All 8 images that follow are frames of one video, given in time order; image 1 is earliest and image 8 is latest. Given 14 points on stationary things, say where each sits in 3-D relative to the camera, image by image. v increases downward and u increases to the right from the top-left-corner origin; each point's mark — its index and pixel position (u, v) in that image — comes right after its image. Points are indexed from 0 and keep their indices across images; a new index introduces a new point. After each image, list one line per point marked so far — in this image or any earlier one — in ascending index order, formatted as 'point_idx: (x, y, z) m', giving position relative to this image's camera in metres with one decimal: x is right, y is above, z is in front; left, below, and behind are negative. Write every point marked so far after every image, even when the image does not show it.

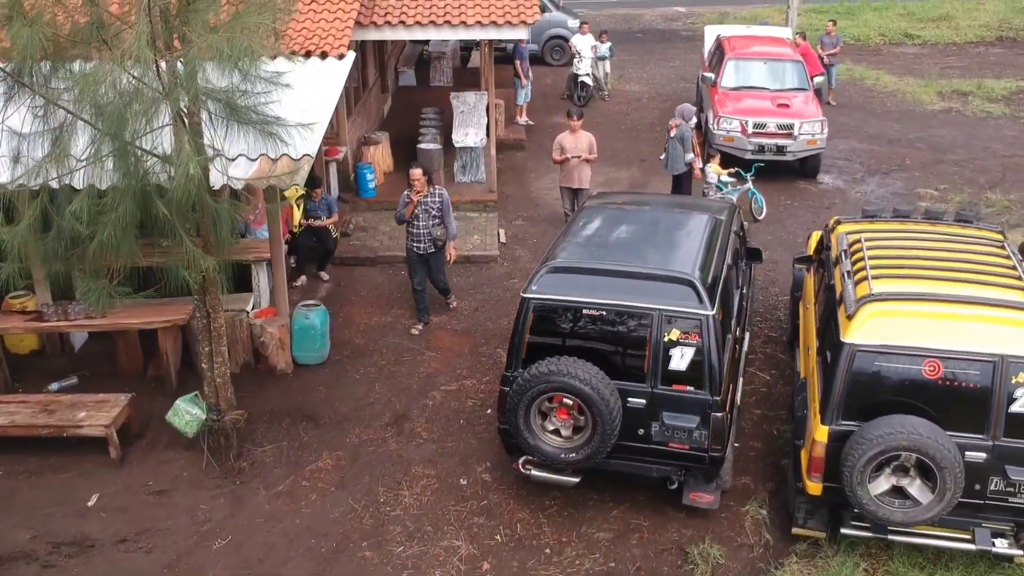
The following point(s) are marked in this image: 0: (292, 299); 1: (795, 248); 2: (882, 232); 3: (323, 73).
0: (-2.2, -0.1, +10.2) m
1: (+3.2, +0.5, +11.6) m
2: (+2.6, +0.4, +7.1) m
3: (-1.8, +1.9, +9.4) m
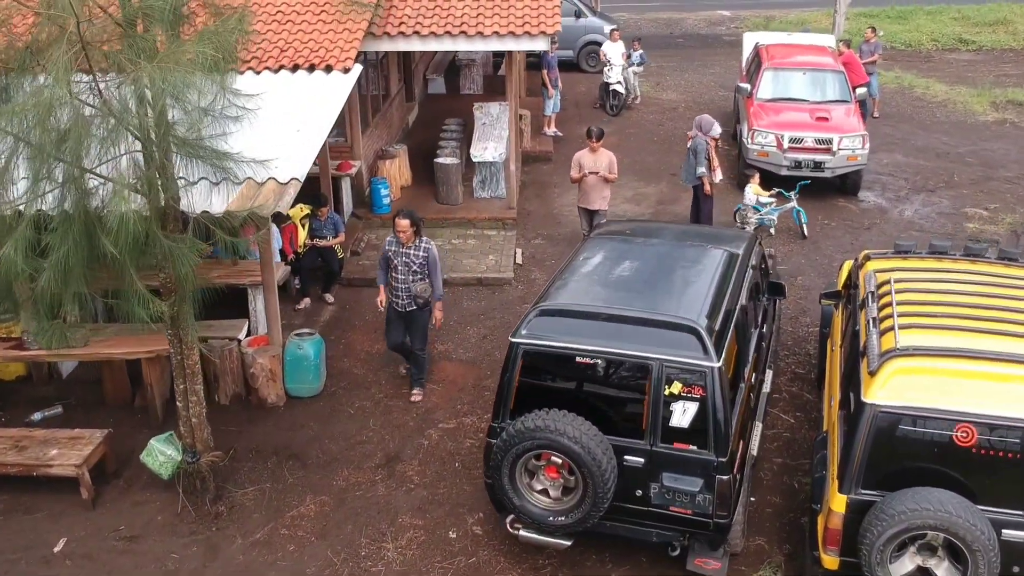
0: (-2.1, -0.3, +9.8) m
1: (+3.4, +0.2, +10.8) m
2: (+2.5, +0.1, +6.4) m
3: (-1.7, +1.6, +8.9) m
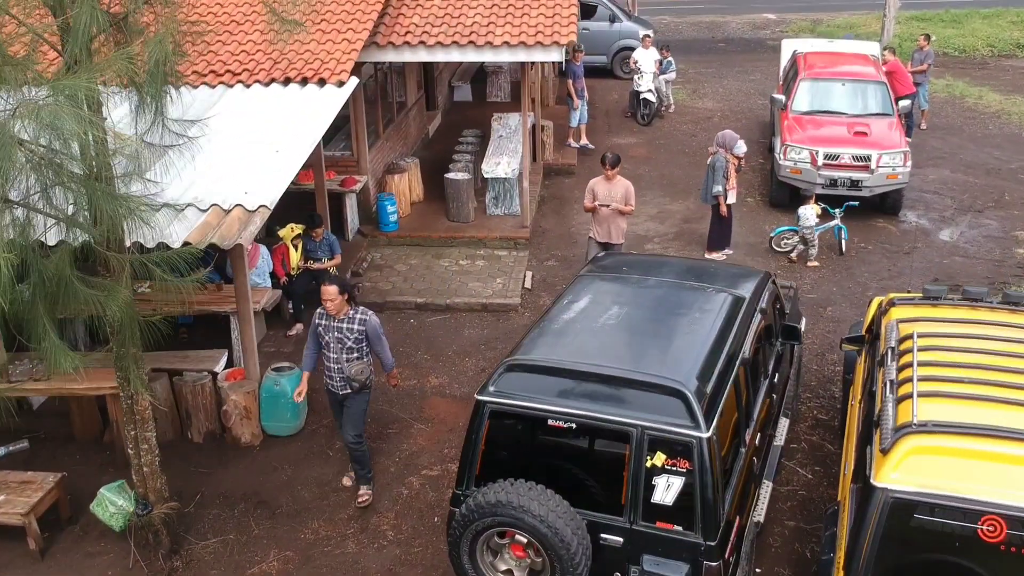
0: (-2.1, -0.6, +9.2) m
1: (+3.5, -0.1, +10.0) m
2: (+2.4, -0.2, +5.6) m
3: (-1.7, +1.4, +8.4) m
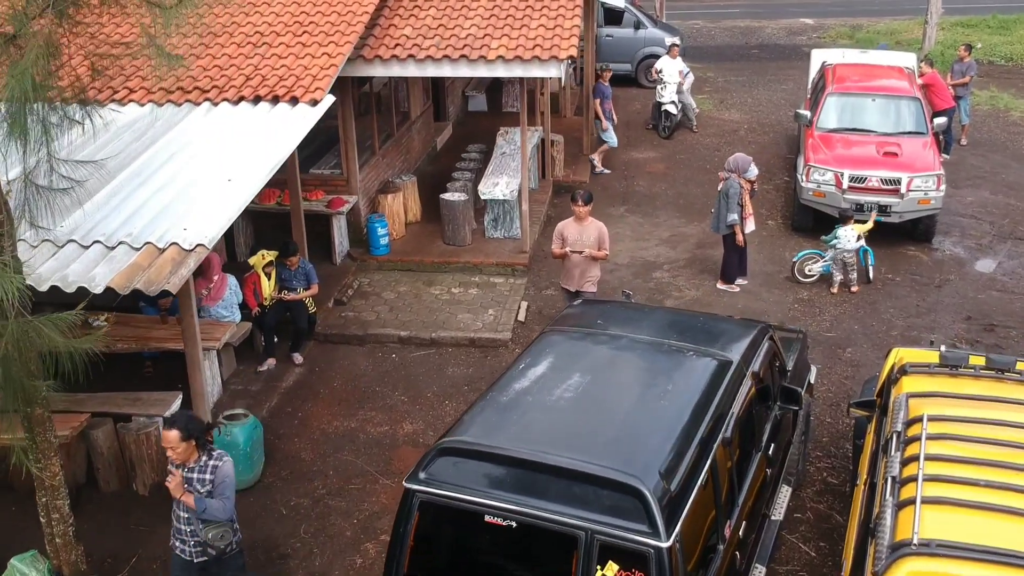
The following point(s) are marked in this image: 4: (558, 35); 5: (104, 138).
0: (-2.2, -0.9, +8.6) m
1: (+3.4, -0.5, +9.2) m
2: (+2.1, -0.5, +4.8) m
3: (-1.8, +1.1, +7.7) m
4: (+0.5, +2.5, +9.8) m
5: (-3.2, +1.2, +7.9) m
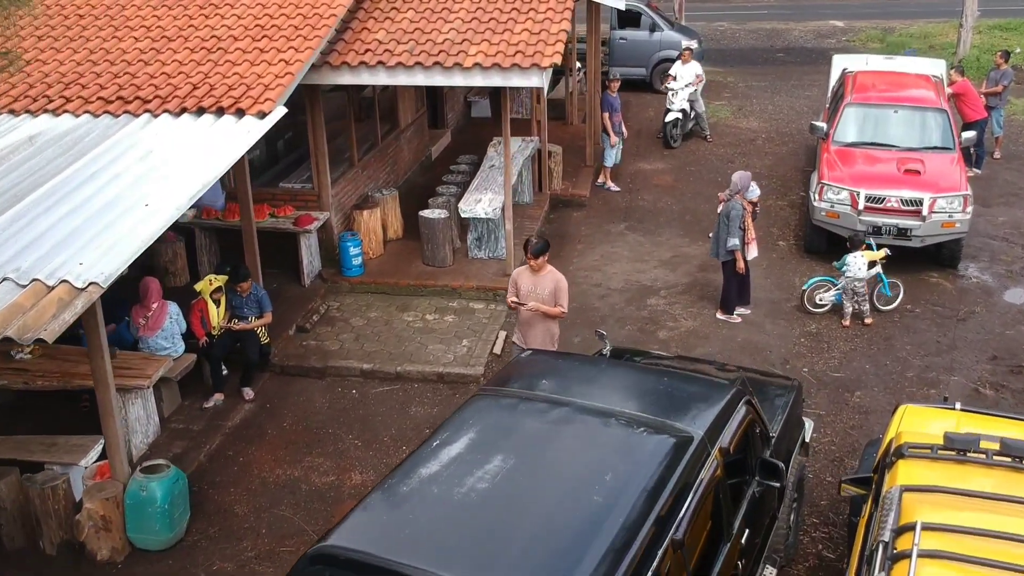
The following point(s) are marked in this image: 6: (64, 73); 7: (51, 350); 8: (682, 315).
0: (-2.5, -1.1, +7.8) m
1: (+3.2, -0.8, +8.2) m
2: (+1.7, -0.8, +3.9) m
3: (-2.1, +0.9, +6.9) m
4: (+0.3, +2.2, +9.0) m
5: (-3.4, +1.0, +7.2) m
6: (-3.7, +1.8, +8.3) m
7: (-3.4, -0.5, +7.5) m
8: (+1.6, -0.3, +9.6) m
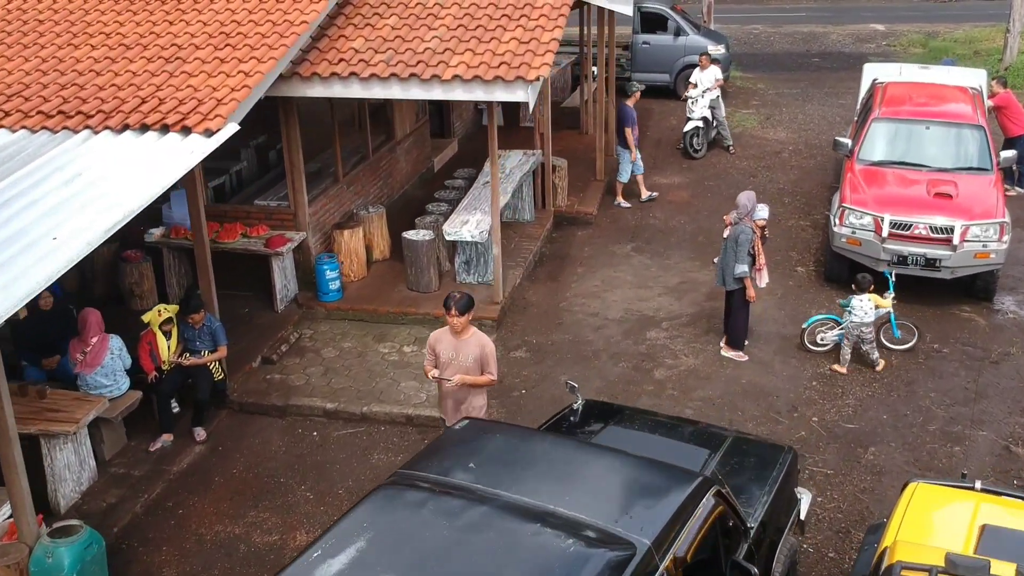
0: (-2.7, -1.3, +7.1) m
1: (+3.0, -1.1, +7.3) m
2: (+1.4, -1.1, +3.1) m
3: (-2.3, +0.6, +6.2) m
4: (+0.2, +1.9, +8.2) m
5: (-3.7, +0.7, +6.6) m
6: (-3.8, +1.6, +7.7) m
7: (-3.6, -0.7, +6.9) m
8: (+1.5, -0.6, +8.8) m
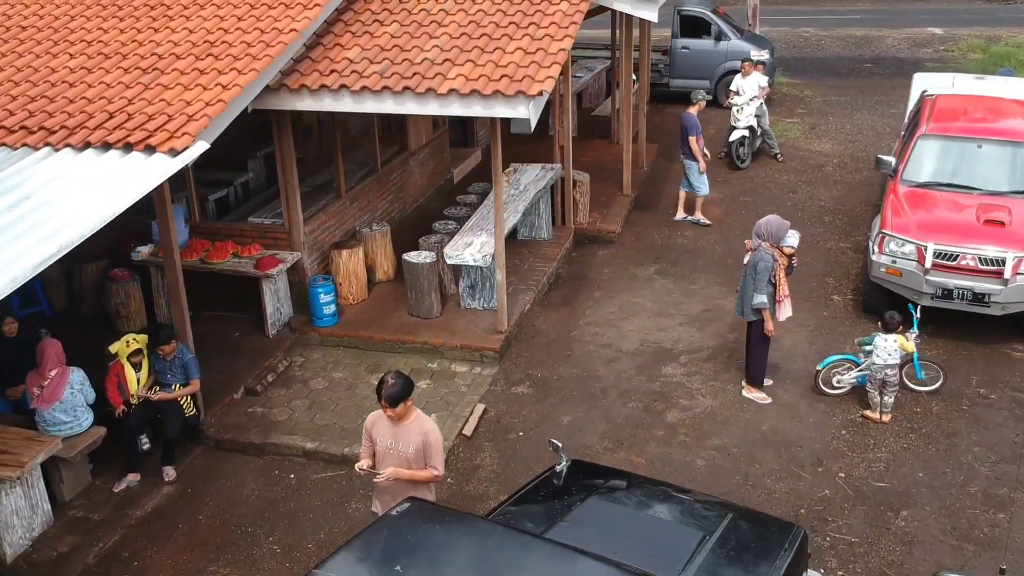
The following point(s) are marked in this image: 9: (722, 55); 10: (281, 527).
0: (-2.8, -1.5, +6.6) m
1: (+2.9, -1.4, +6.5) m
2: (+1.1, -1.4, +2.4) m
3: (-2.4, +0.4, +5.7) m
4: (+0.2, +1.7, +7.5) m
5: (-3.7, +0.6, +6.1) m
6: (-3.8, +1.4, +7.2) m
7: (-3.7, -0.9, +6.4) m
8: (+1.5, -0.8, +8.1) m
9: (+3.5, +3.9, +16.8) m
10: (-1.5, -1.6, +6.6) m
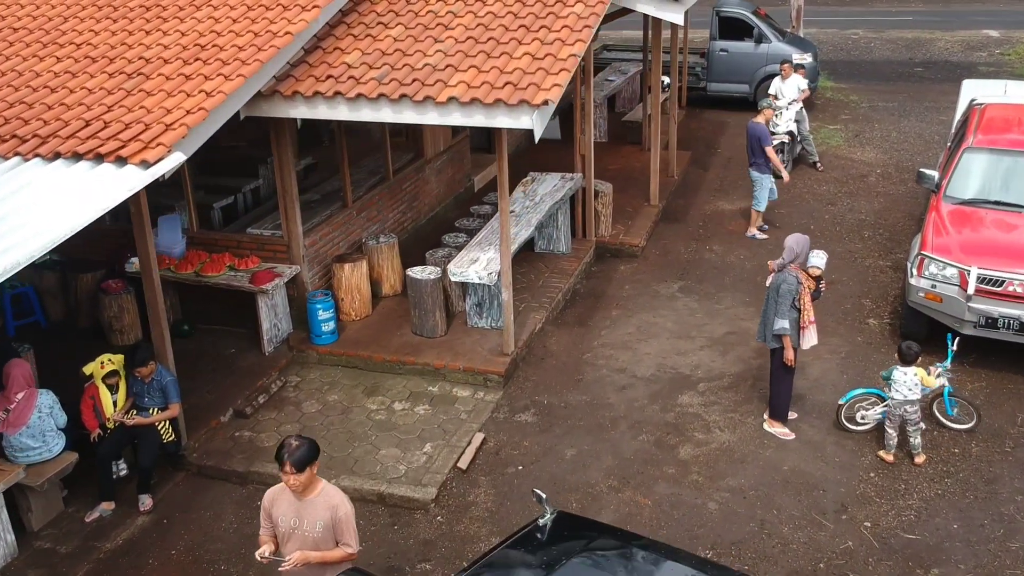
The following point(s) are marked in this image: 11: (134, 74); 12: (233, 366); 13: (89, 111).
0: (-2.8, -1.6, +6.3) m
1: (+2.8, -1.6, +5.9) m
2: (+0.8, -1.6, +1.8) m
3: (-2.5, +0.3, +5.3) m
4: (+0.2, +1.5, +7.0) m
5: (-3.8, +0.5, +5.8) m
6: (-3.8, +1.3, +6.9) m
7: (-3.8, -1.0, +6.1) m
8: (+1.5, -1.0, +7.5) m
9: (+4.0, +3.7, +16.1) m
10: (-1.6, -1.7, +6.1) m
11: (-2.6, +1.5, +7.0) m
12: (-2.2, -0.6, +8.1) m
13: (-2.7, +1.2, +6.6) m
